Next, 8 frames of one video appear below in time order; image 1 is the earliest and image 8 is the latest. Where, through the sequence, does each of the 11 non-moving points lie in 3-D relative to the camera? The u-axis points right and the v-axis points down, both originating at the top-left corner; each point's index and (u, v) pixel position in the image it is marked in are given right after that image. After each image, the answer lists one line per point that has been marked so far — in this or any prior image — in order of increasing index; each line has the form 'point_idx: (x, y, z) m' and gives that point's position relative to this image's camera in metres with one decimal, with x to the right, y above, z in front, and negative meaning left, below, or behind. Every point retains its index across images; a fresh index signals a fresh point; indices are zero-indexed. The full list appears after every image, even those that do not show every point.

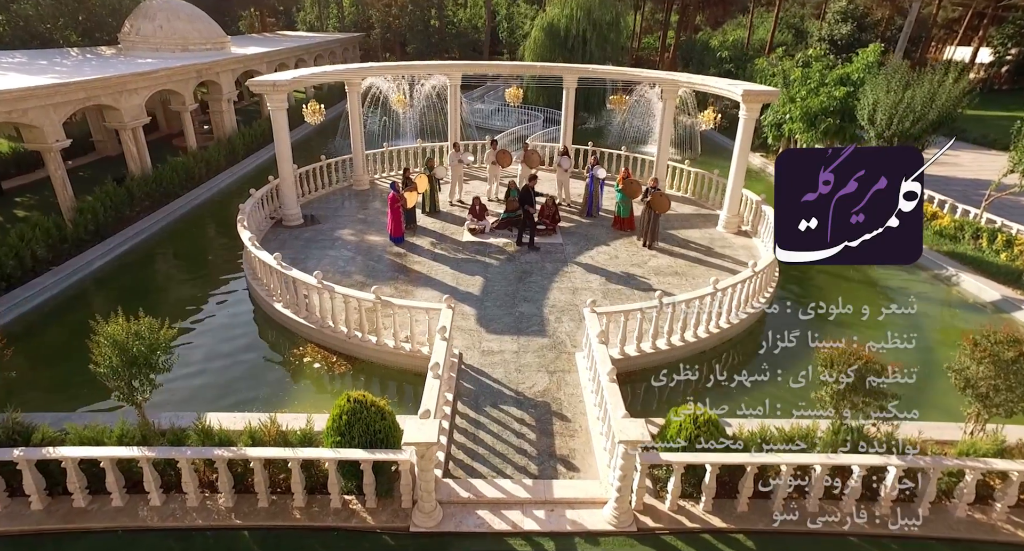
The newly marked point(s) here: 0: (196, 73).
0: (-9.3, +6.0, +14.7) m
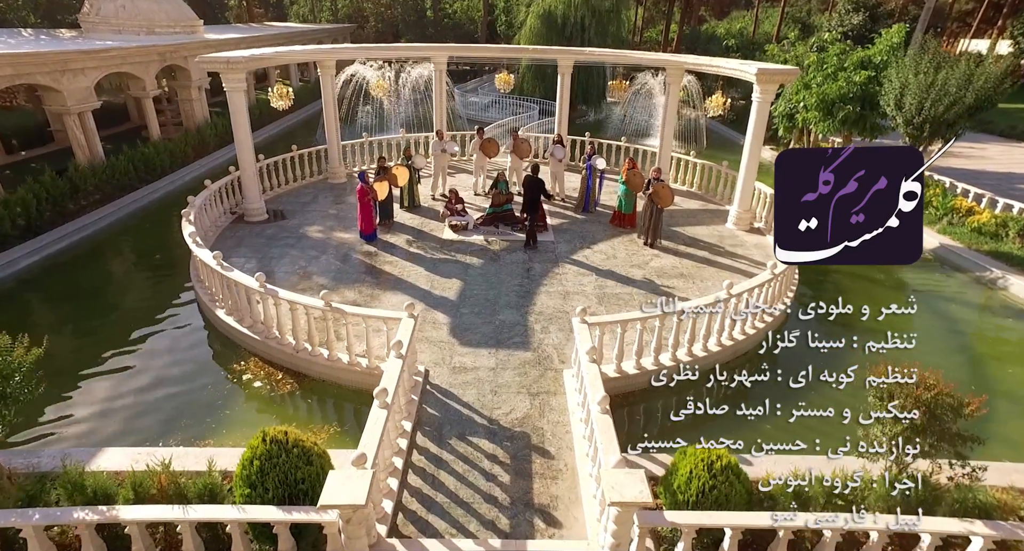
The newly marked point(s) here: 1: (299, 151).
0: (-9.6, +6.0, +13.6) m
1: (-5.7, +3.4, +13.4) m
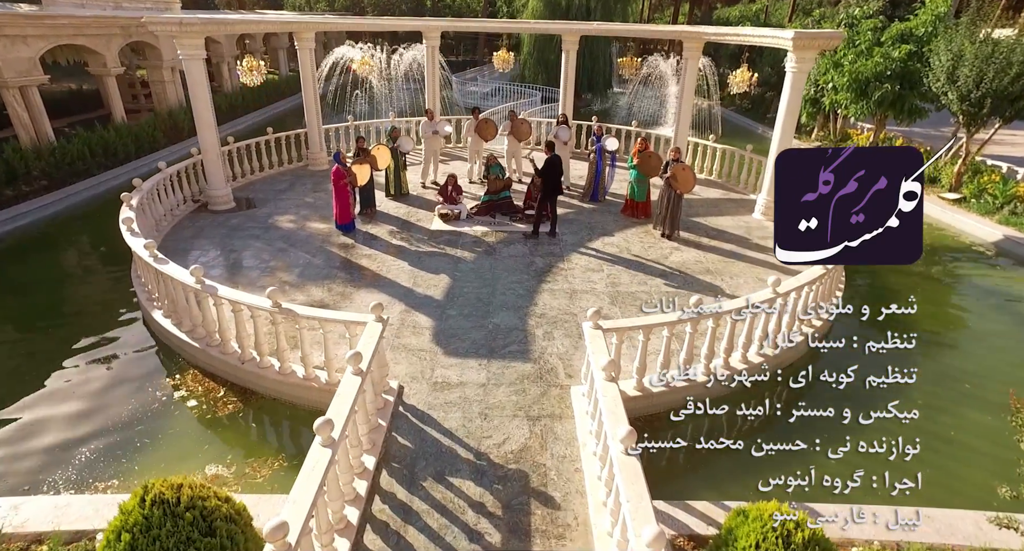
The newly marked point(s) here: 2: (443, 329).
0: (-9.6, +6.0, +12.3) m
1: (-5.7, +3.4, +12.1) m
2: (-0.9, -0.7, +6.4) m
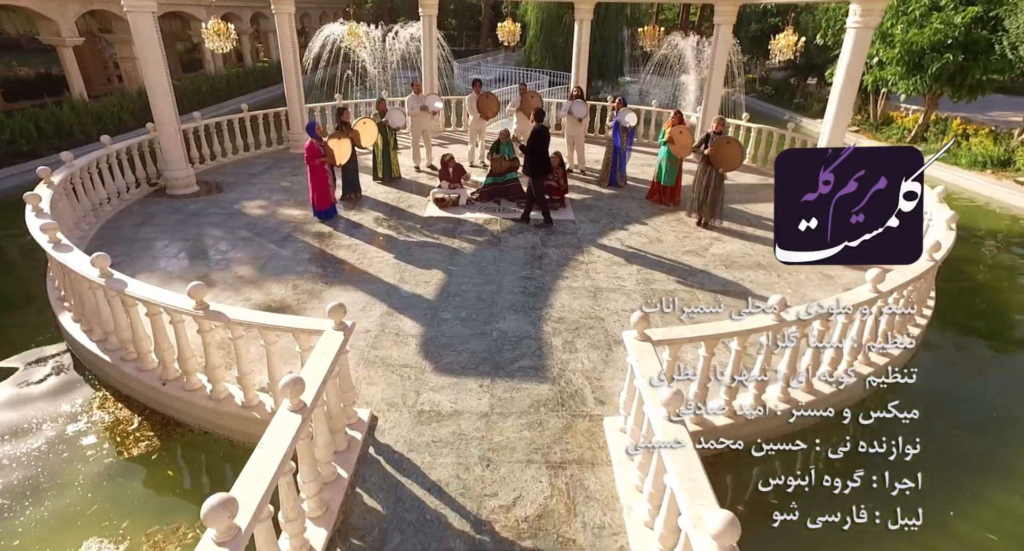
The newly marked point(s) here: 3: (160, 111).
0: (-9.5, +6.1, +11.0) m
1: (-5.5, +3.5, +10.7) m
2: (-0.8, -0.6, +5.0) m
3: (-5.5, +2.6, +7.8) m
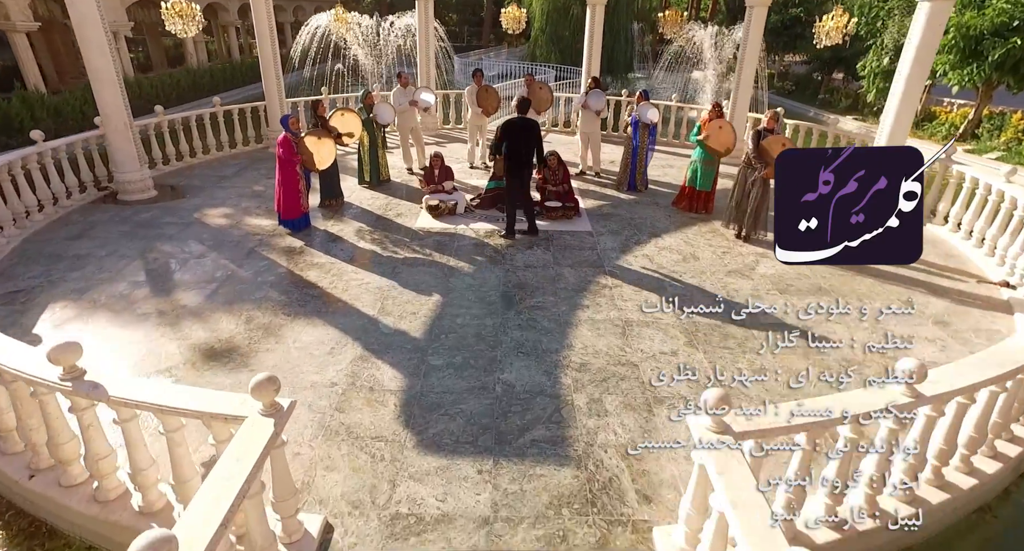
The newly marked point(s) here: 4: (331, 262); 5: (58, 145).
0: (-9.4, +5.9, +9.9) m
1: (-5.4, +3.2, +9.6) m
2: (-0.7, -0.9, +3.8) m
3: (-5.5, +2.4, +6.7) m
4: (-2.1, +0.2, +5.7) m
5: (-5.9, +1.7, +6.5) m
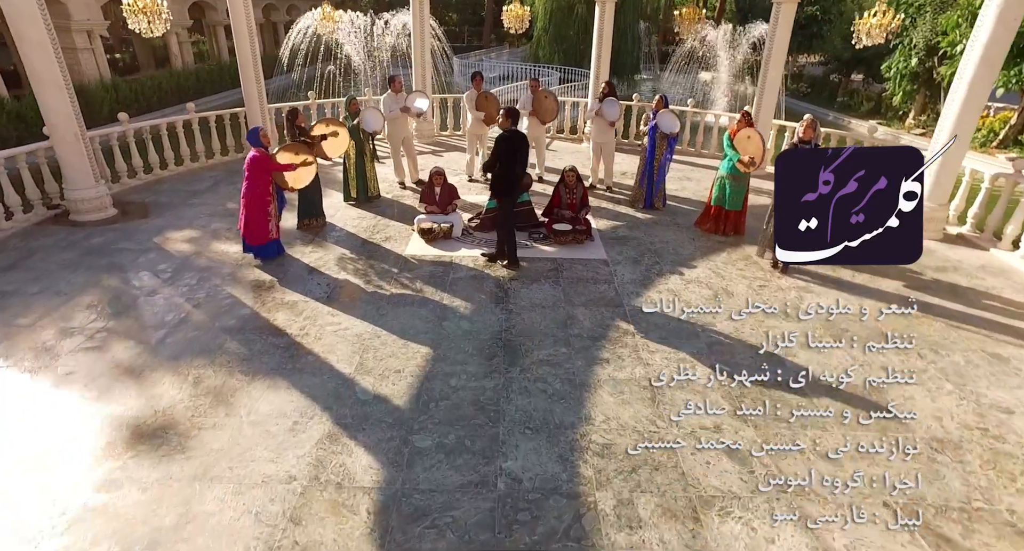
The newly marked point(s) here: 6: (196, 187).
0: (-9.3, +5.5, +9.0) m
1: (-5.4, +2.8, +8.8) m
2: (-0.7, -1.3, +3.0) m
3: (-5.4, +2.0, +5.9) m
4: (-2.0, -0.2, +4.9) m
5: (-5.8, +1.3, +5.7) m
6: (-4.8, +1.4, +7.7) m
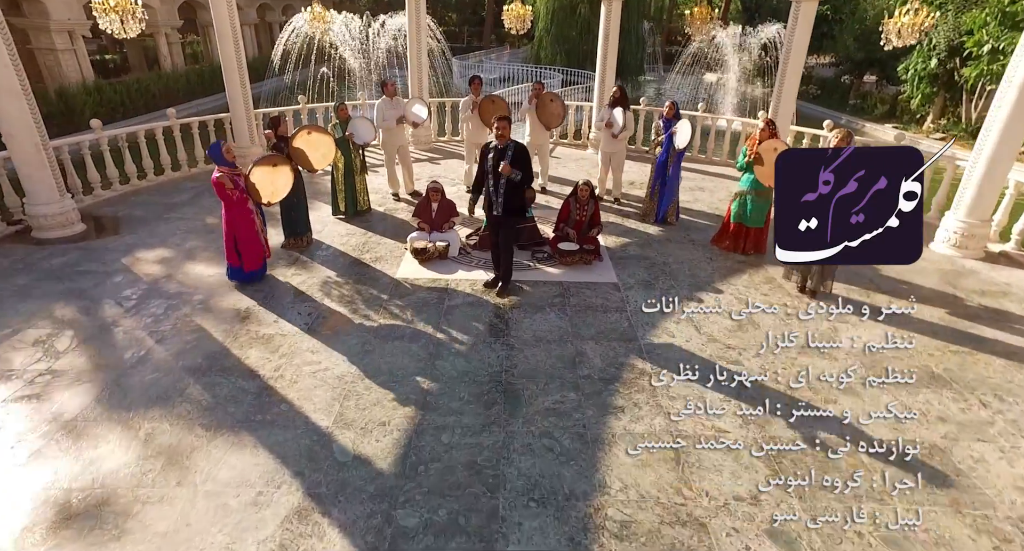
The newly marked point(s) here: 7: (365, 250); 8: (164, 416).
0: (-9.3, +5.2, +8.5) m
1: (-5.4, +2.6, +8.2) m
2: (-0.7, -1.6, +2.4) m
3: (-5.4, +1.7, +5.4) m
4: (-2.0, -0.5, +4.4) m
5: (-5.8, +1.0, +5.2) m
6: (-4.8, +1.1, +7.2) m
7: (-1.7, +0.3, +5.9) m
8: (-2.4, -1.0, +3.5) m
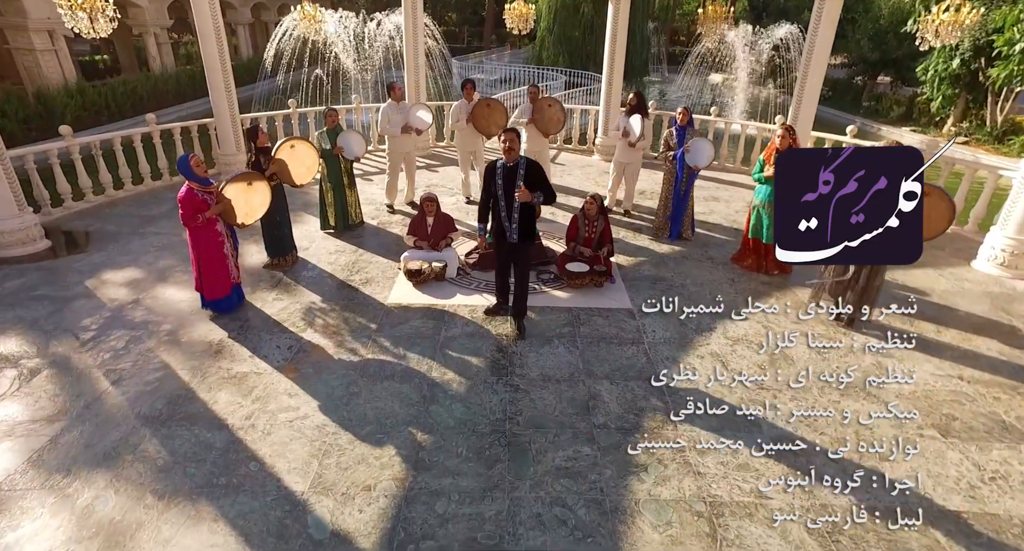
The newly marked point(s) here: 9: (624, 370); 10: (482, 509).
0: (-9.3, +5.0, +8.0) m
1: (-5.3, +2.3, +7.7) m
2: (-0.6, -1.8, +1.9) m
3: (-5.4, +1.5, +4.9) m
4: (-2.0, -0.7, +3.9) m
5: (-5.8, +0.8, +4.7) m
6: (-4.8, +0.9, +6.7) m
7: (-1.7, +0.1, +5.4) m
8: (-2.4, -1.2, +3.0) m
9: (+0.9, -0.7, +4.0) m
10: (-0.2, -1.3, +2.9) m
